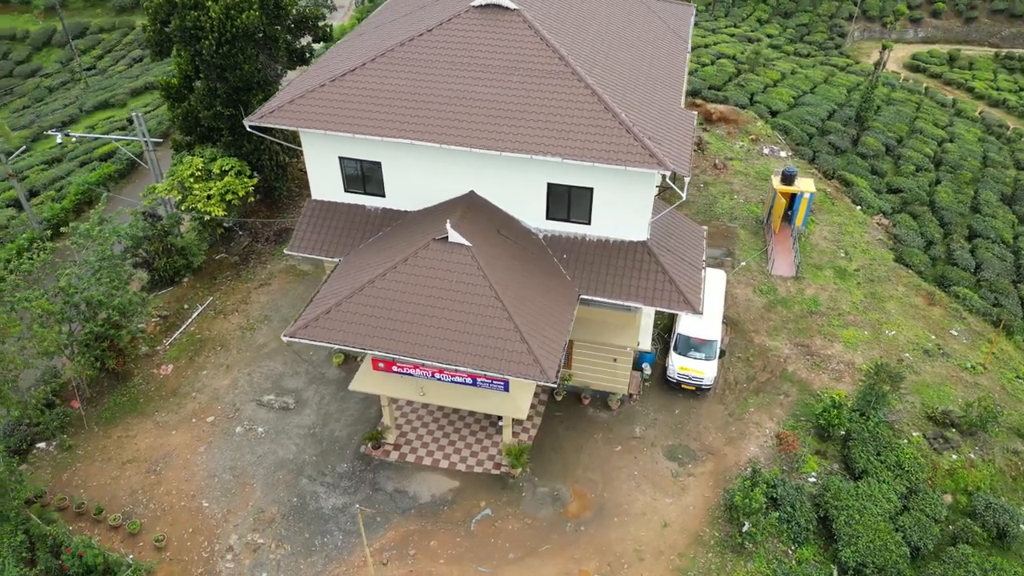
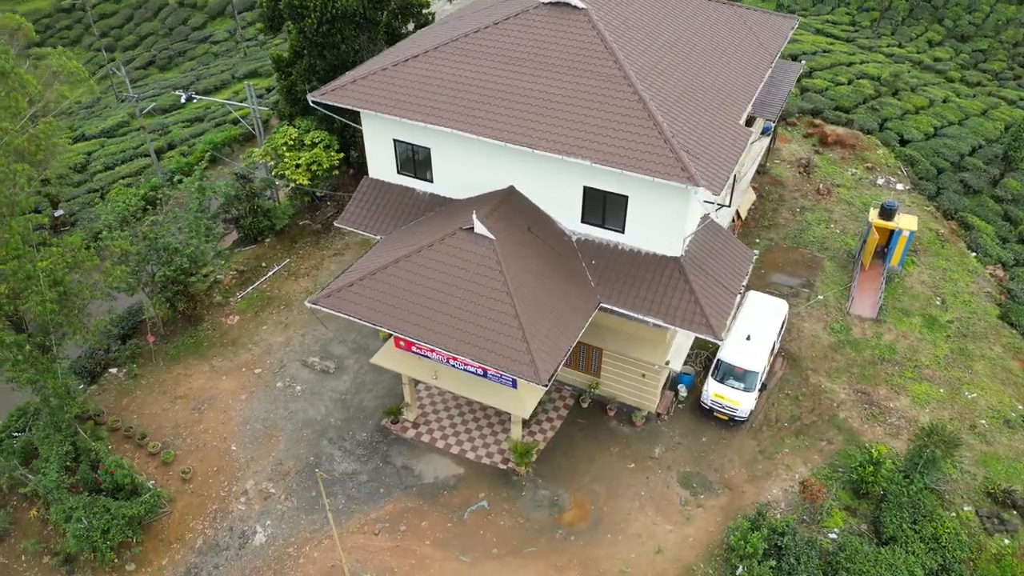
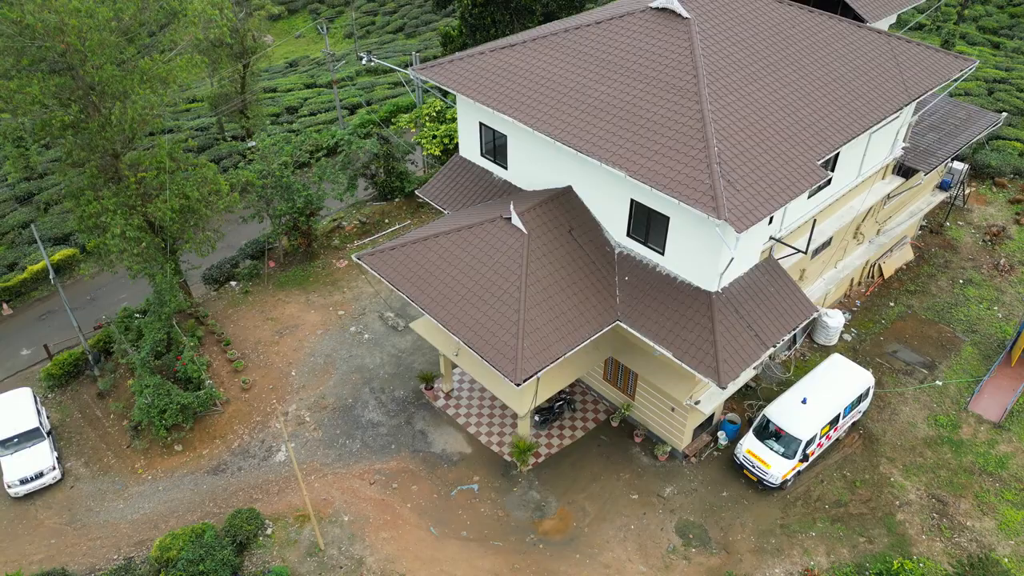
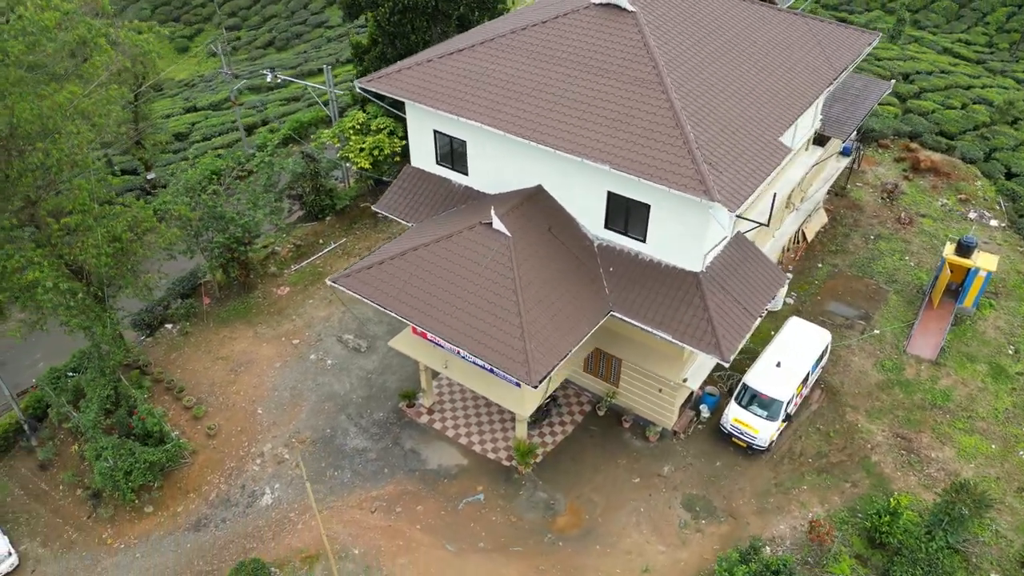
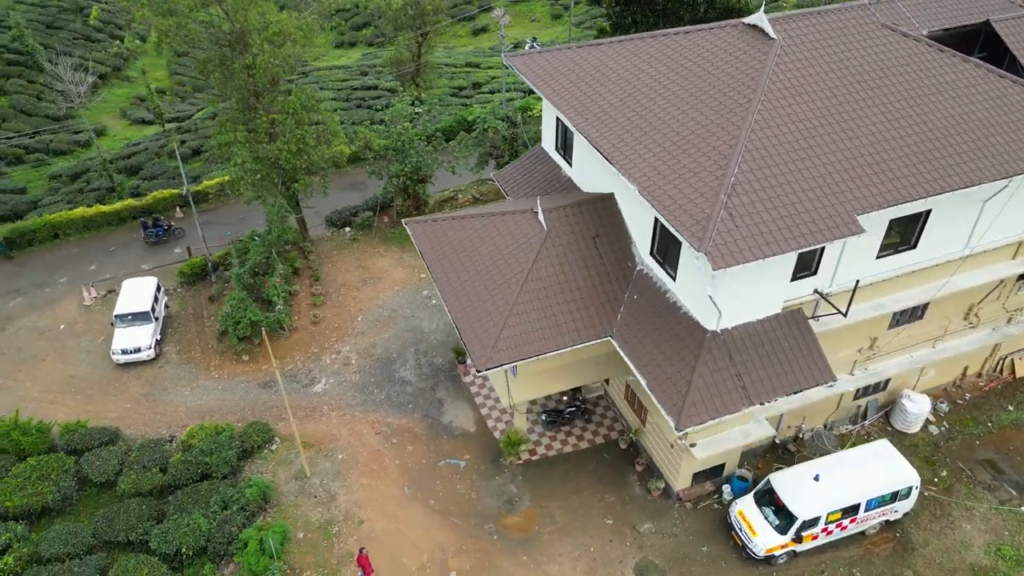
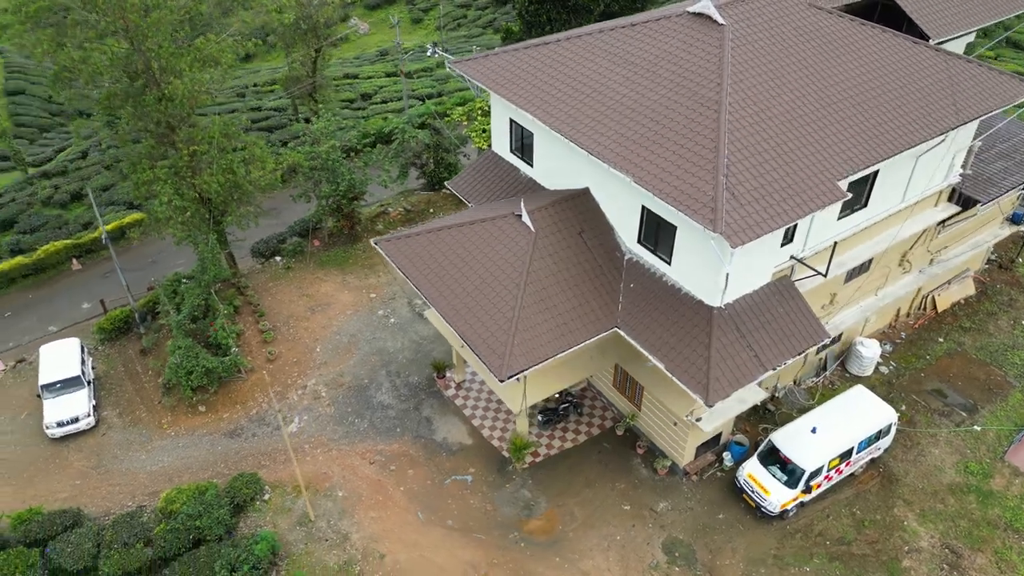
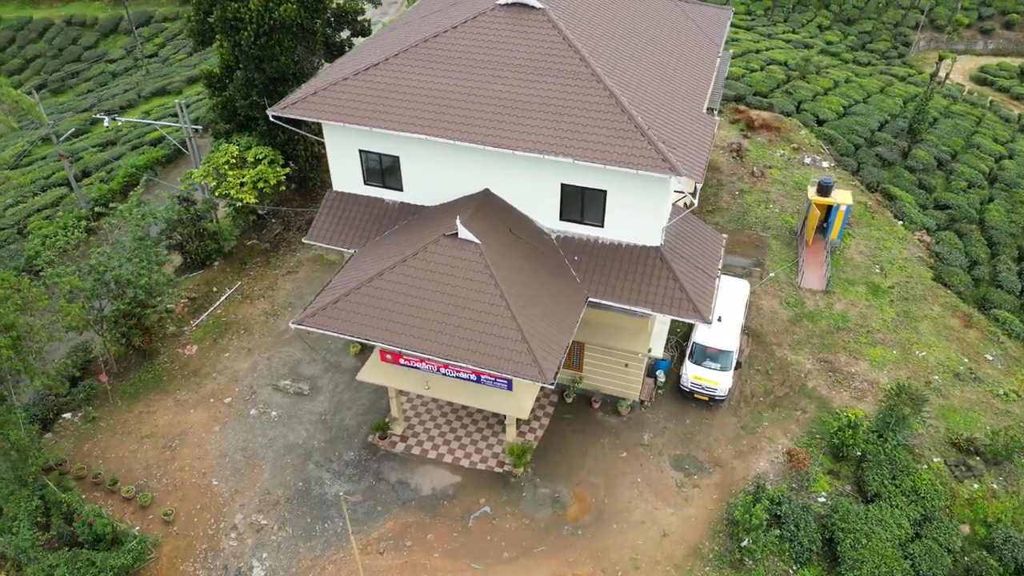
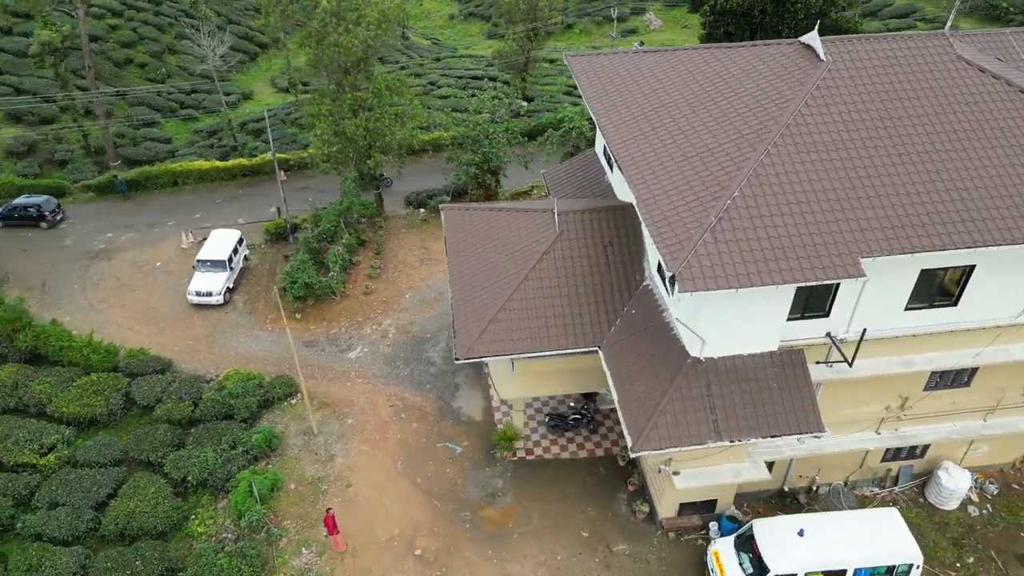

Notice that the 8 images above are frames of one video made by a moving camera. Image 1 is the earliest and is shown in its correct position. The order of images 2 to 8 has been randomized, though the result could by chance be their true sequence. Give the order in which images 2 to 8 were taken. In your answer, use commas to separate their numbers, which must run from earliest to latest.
7, 2, 4, 3, 6, 5, 8
